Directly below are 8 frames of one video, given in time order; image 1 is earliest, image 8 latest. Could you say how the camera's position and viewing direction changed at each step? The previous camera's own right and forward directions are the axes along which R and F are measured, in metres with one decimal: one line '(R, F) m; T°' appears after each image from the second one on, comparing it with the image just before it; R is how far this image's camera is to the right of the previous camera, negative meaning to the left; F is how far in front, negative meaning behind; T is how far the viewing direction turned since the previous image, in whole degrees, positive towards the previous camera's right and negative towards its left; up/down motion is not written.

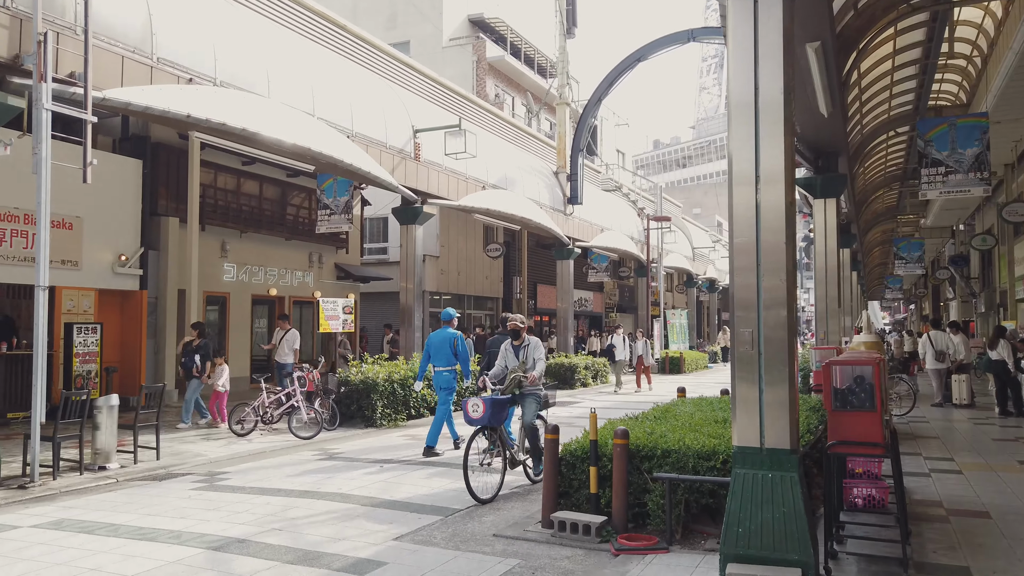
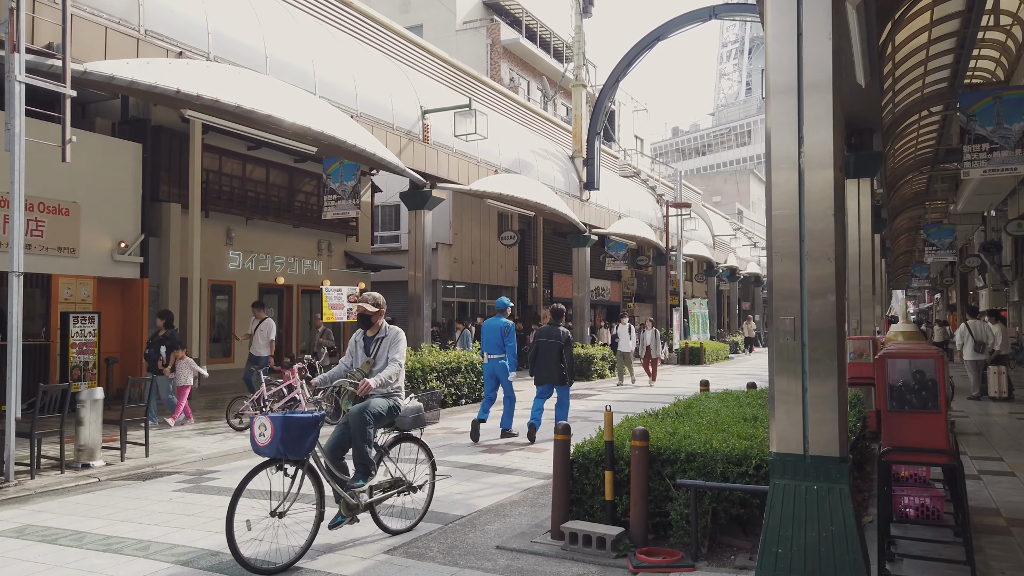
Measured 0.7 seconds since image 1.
(+0.1, +0.7) m; -1°
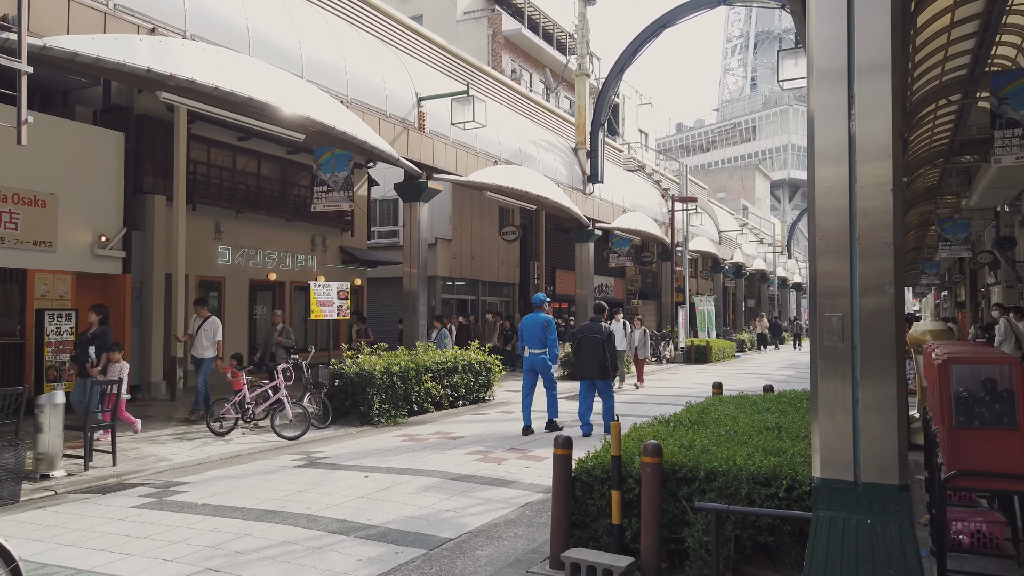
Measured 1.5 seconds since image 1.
(+0.1, +0.7) m; 0°
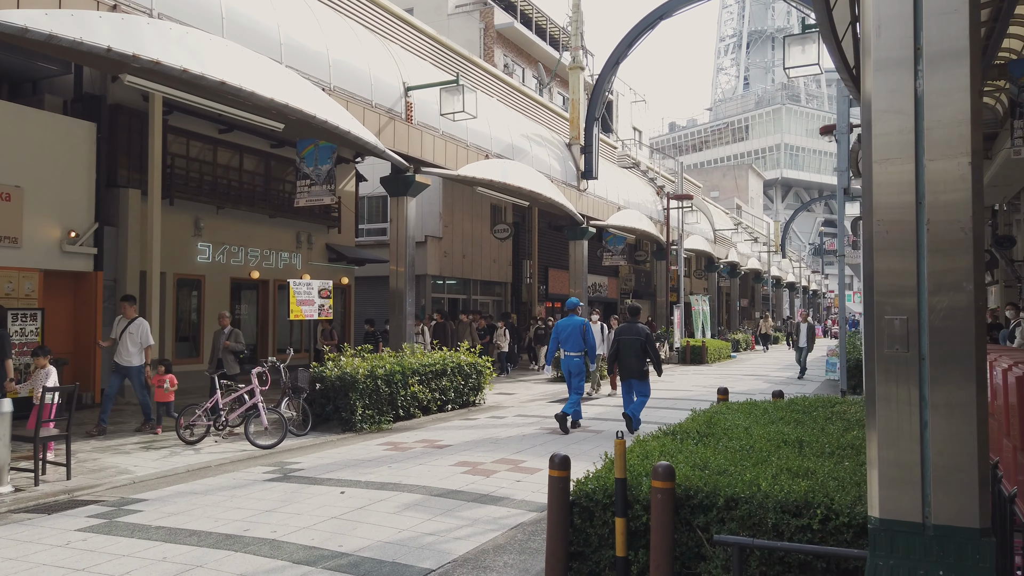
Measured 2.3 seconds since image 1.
(0.0, +0.6) m; +1°
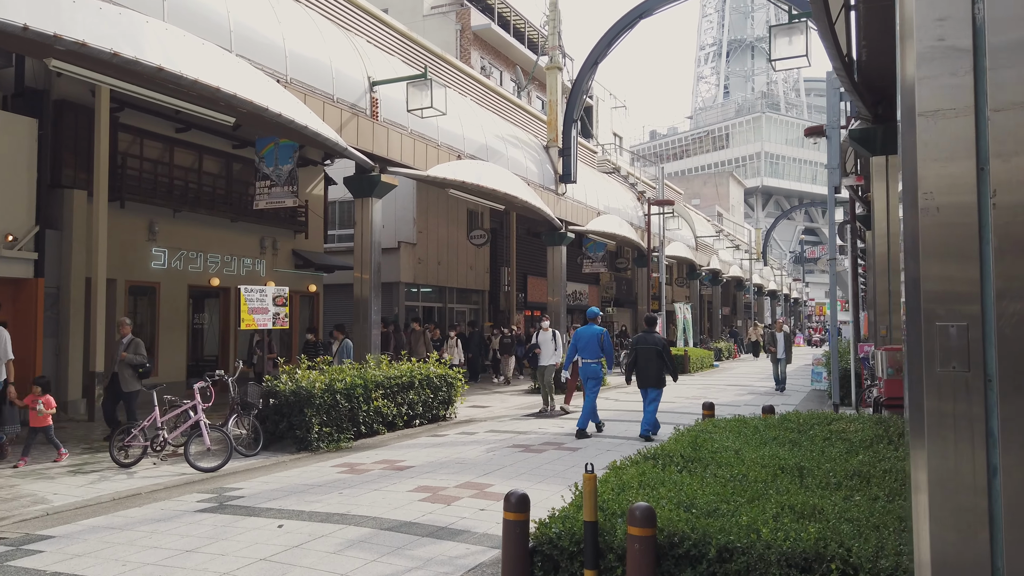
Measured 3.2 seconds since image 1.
(+0.2, +0.8) m; +1°
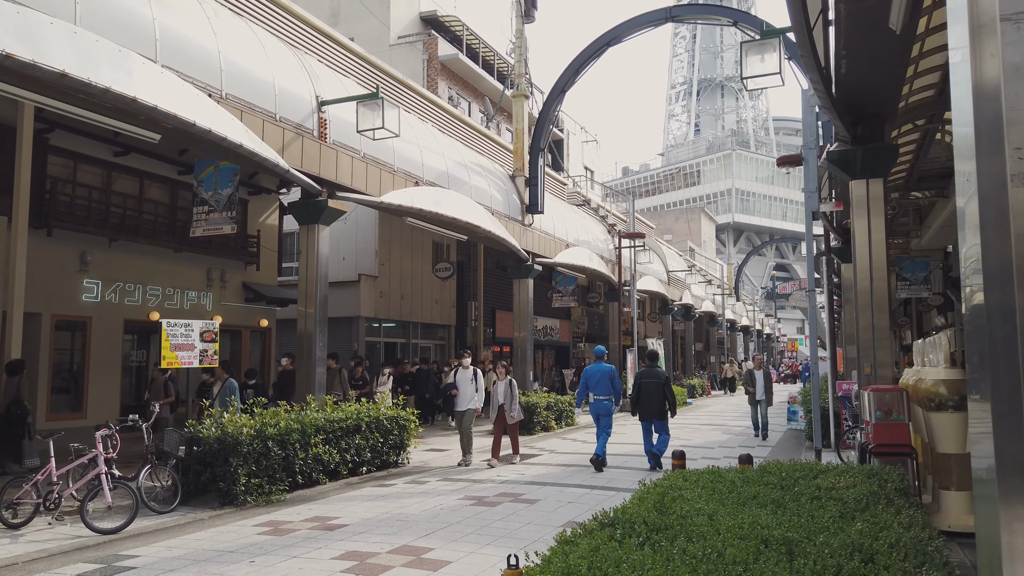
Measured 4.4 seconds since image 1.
(+0.3, +0.9) m; +2°
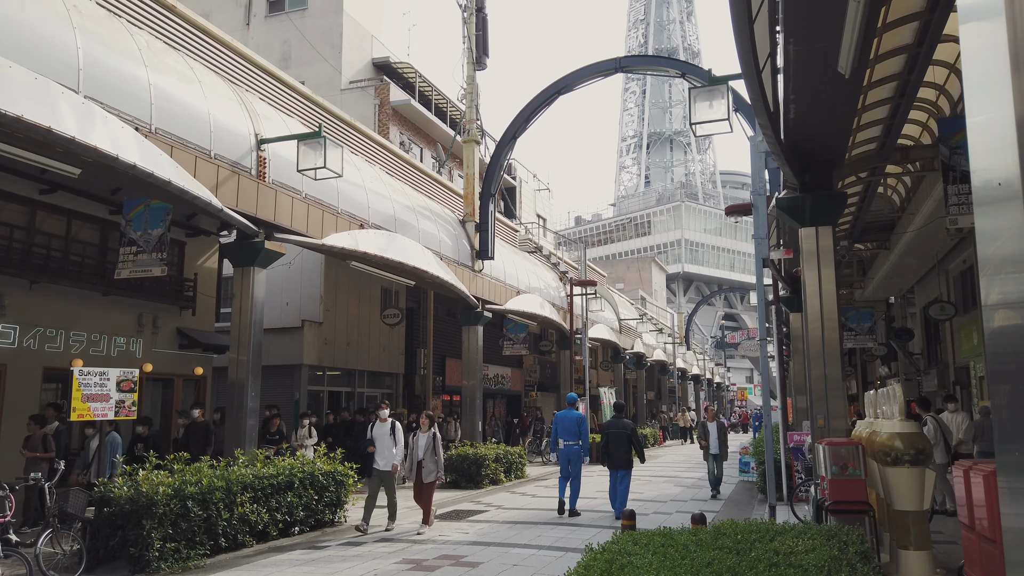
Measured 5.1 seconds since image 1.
(+0.1, +0.4) m; +4°
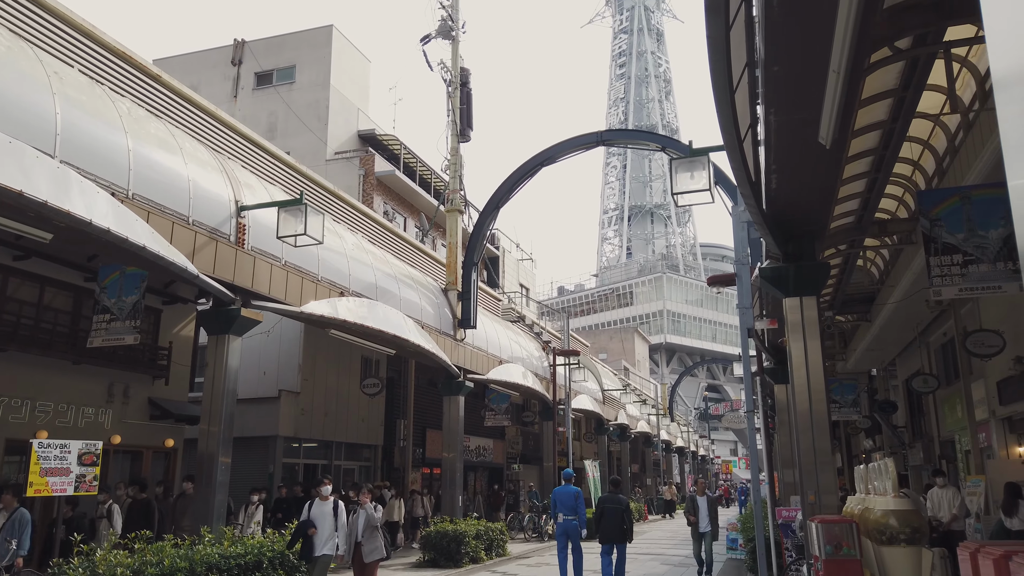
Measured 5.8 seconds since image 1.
(0.0, +0.2) m; +1°
